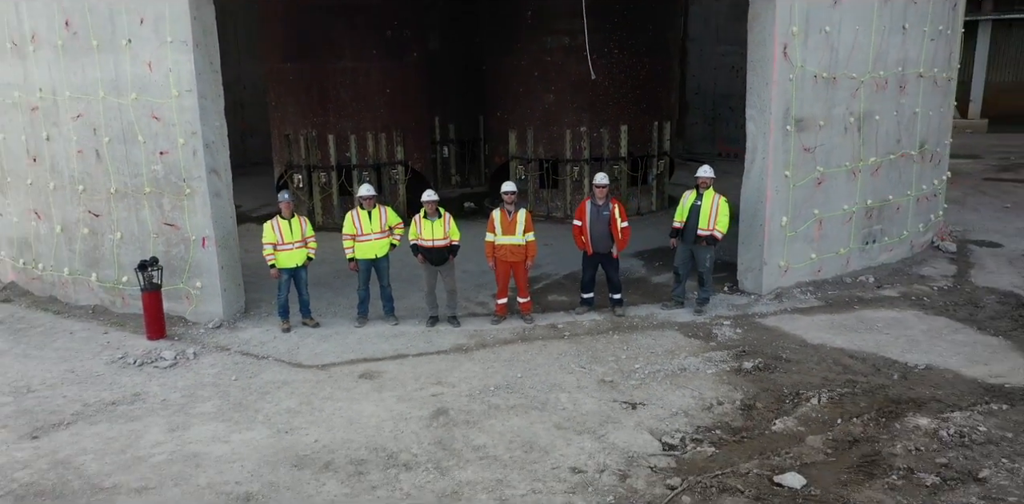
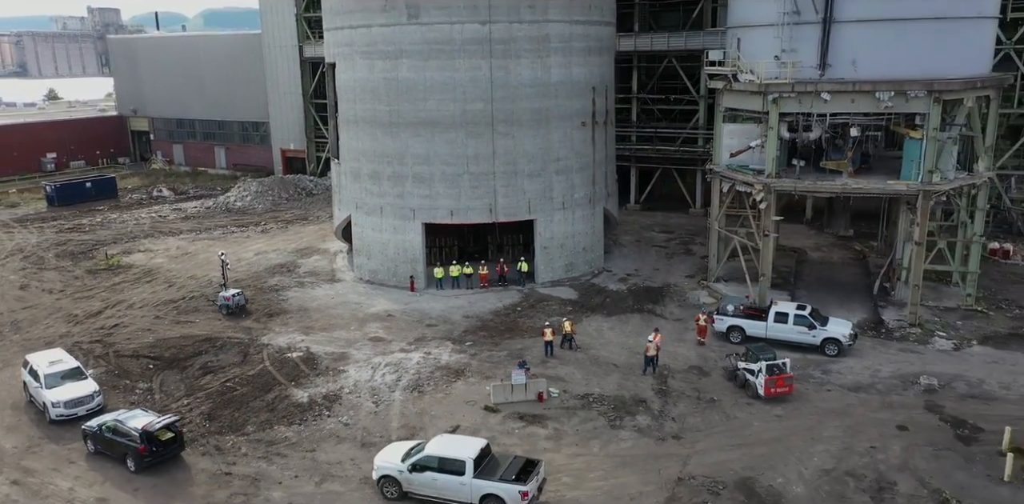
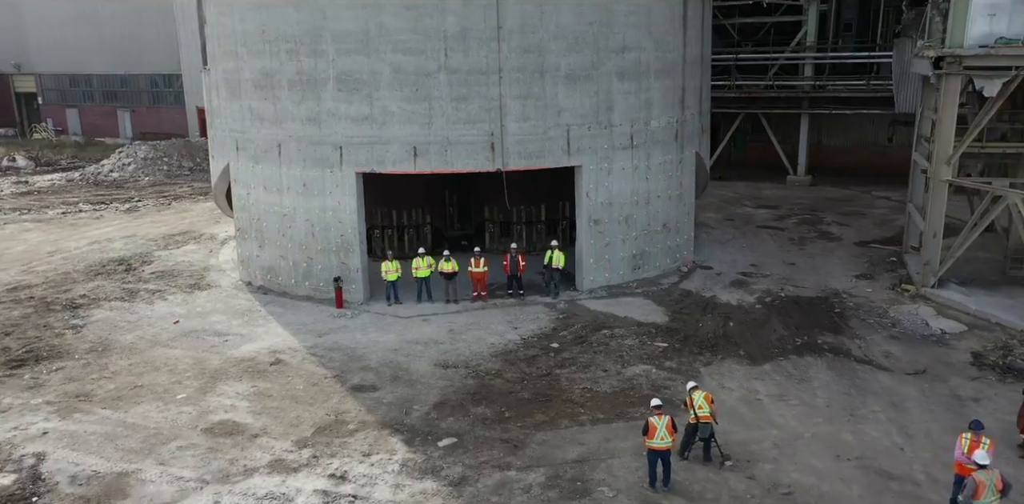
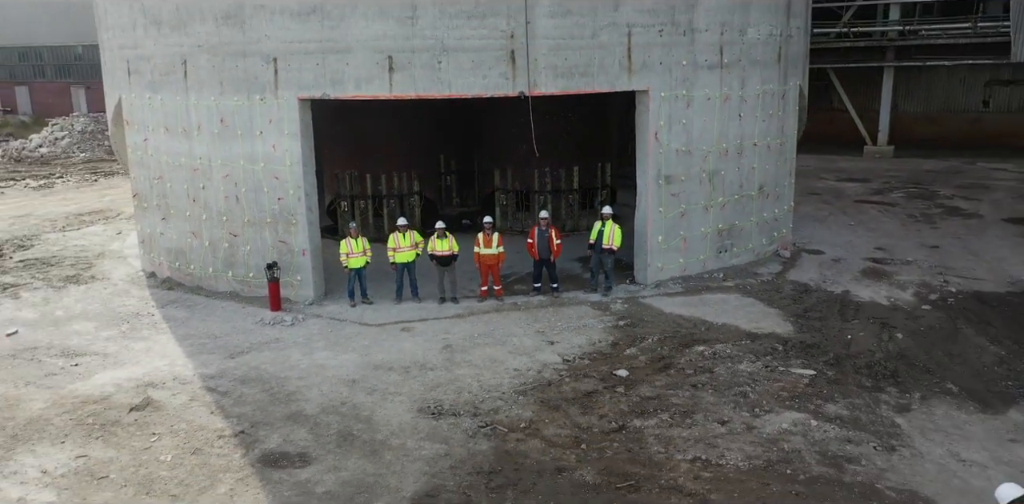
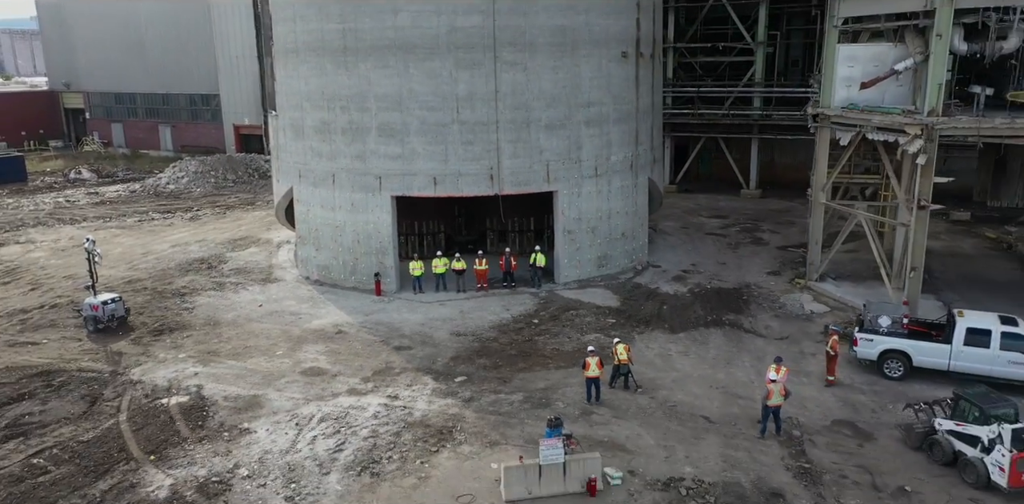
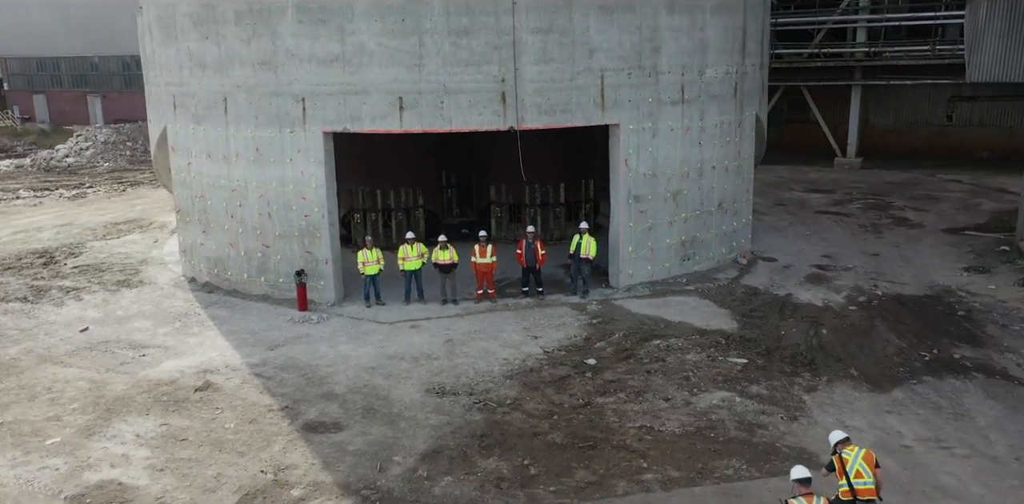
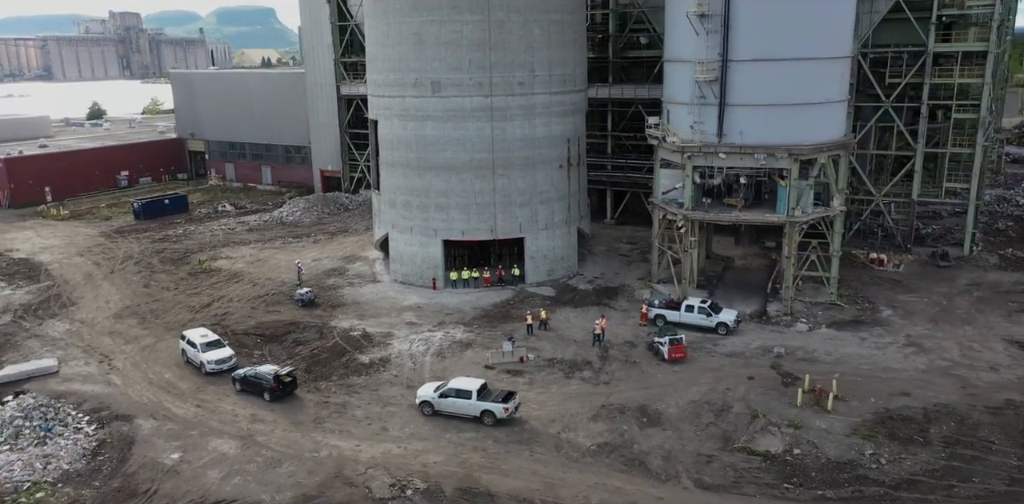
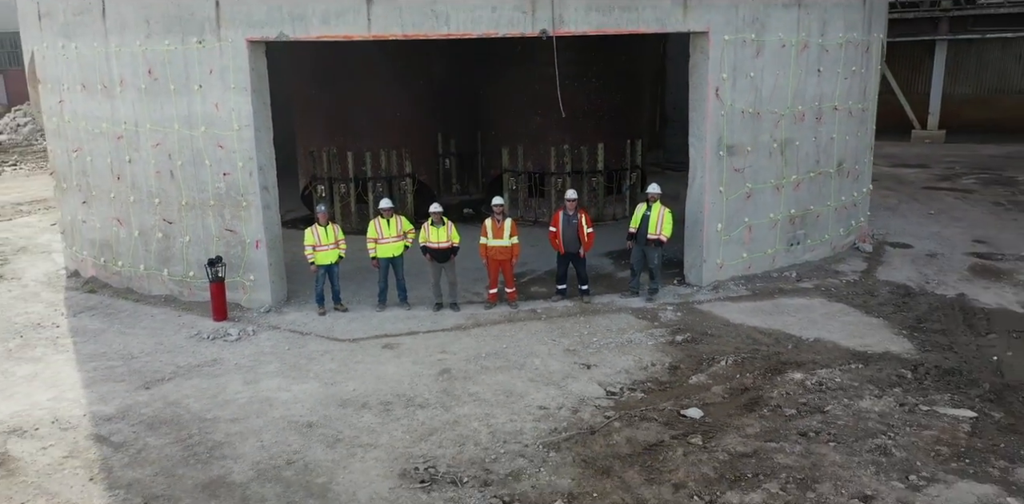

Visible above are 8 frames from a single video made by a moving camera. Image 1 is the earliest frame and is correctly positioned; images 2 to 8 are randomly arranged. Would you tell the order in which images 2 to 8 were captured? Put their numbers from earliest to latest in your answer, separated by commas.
8, 4, 6, 3, 5, 2, 7
